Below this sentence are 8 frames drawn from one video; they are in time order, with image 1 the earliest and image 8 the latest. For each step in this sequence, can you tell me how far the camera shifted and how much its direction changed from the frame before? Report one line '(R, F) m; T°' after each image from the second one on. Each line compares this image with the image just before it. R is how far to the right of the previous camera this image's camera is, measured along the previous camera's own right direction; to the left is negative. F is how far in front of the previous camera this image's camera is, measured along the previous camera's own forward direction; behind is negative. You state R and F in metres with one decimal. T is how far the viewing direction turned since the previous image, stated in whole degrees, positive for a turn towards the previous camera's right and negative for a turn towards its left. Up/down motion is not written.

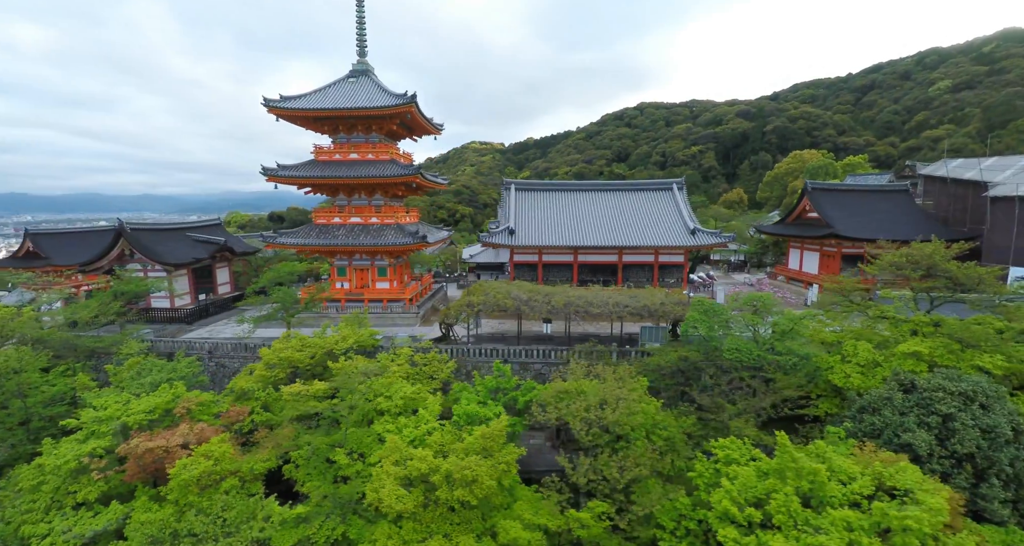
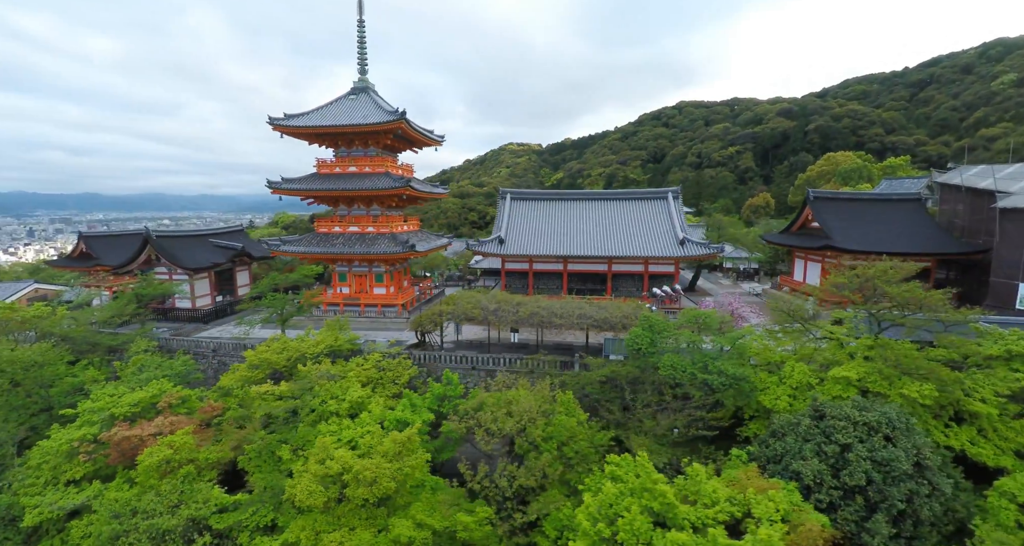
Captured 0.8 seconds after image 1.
(+2.5, -0.5) m; -5°
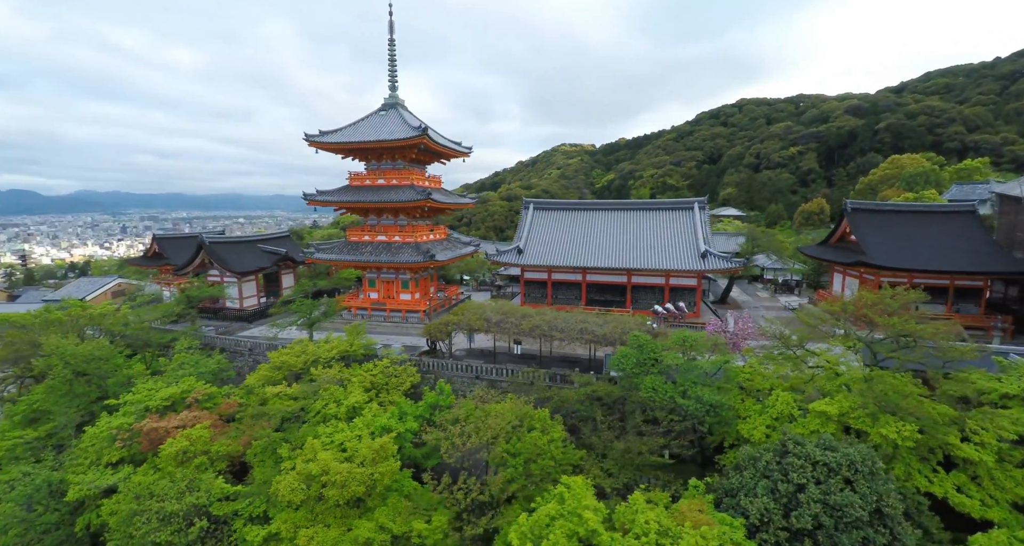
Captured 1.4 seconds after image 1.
(+1.7, -0.3) m; -6°
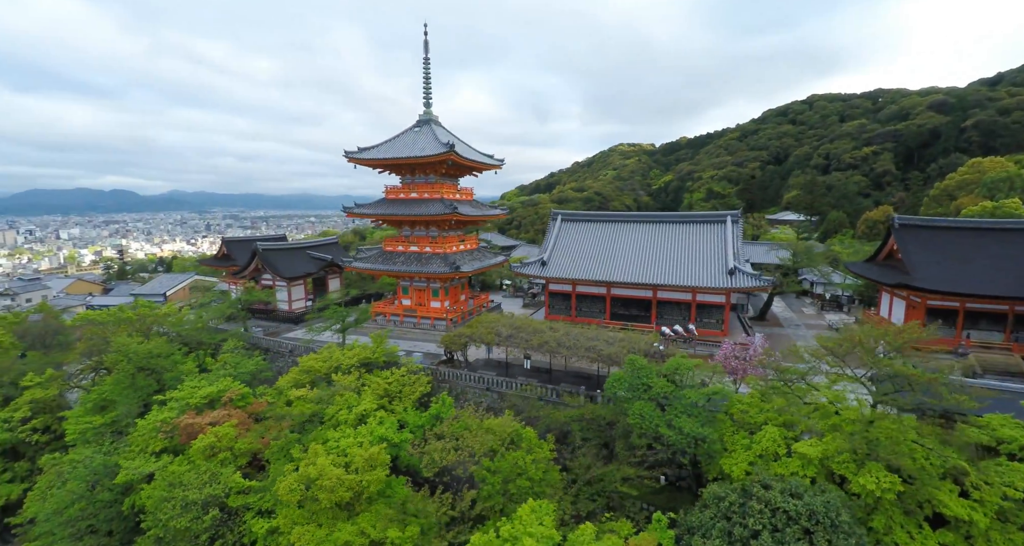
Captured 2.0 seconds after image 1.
(+1.6, -0.3) m; -7°
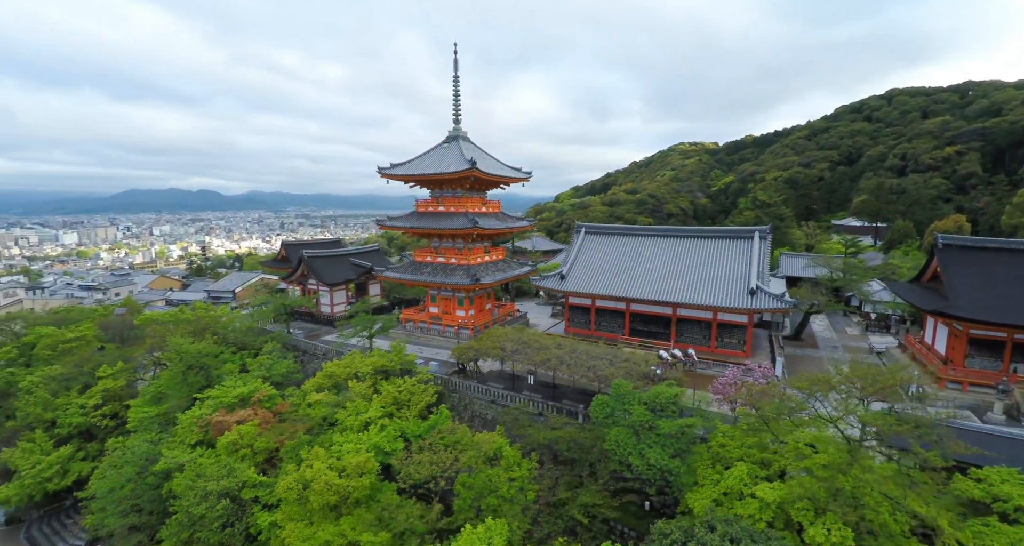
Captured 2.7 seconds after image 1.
(+1.9, -0.4) m; -7°
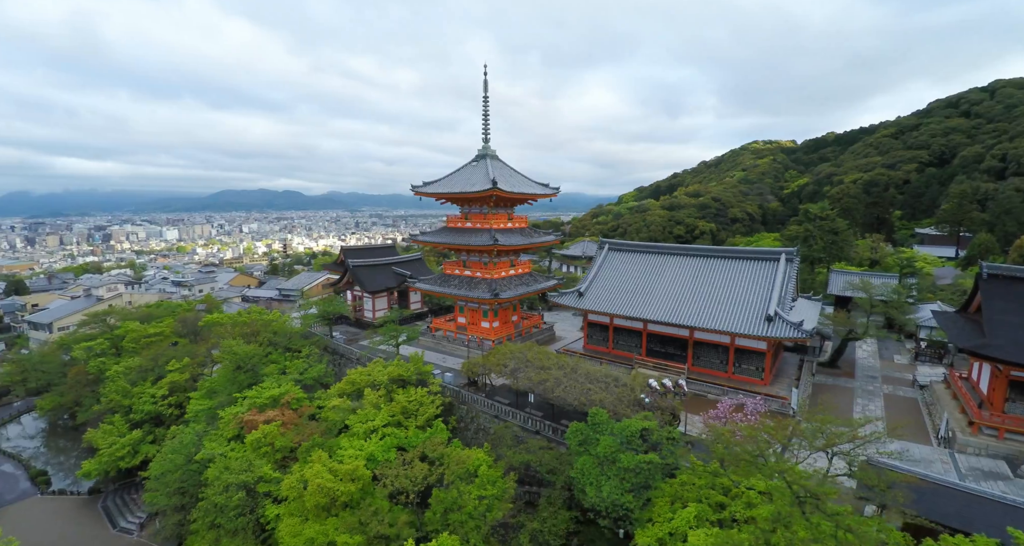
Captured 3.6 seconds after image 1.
(+2.3, -0.5) m; -8°
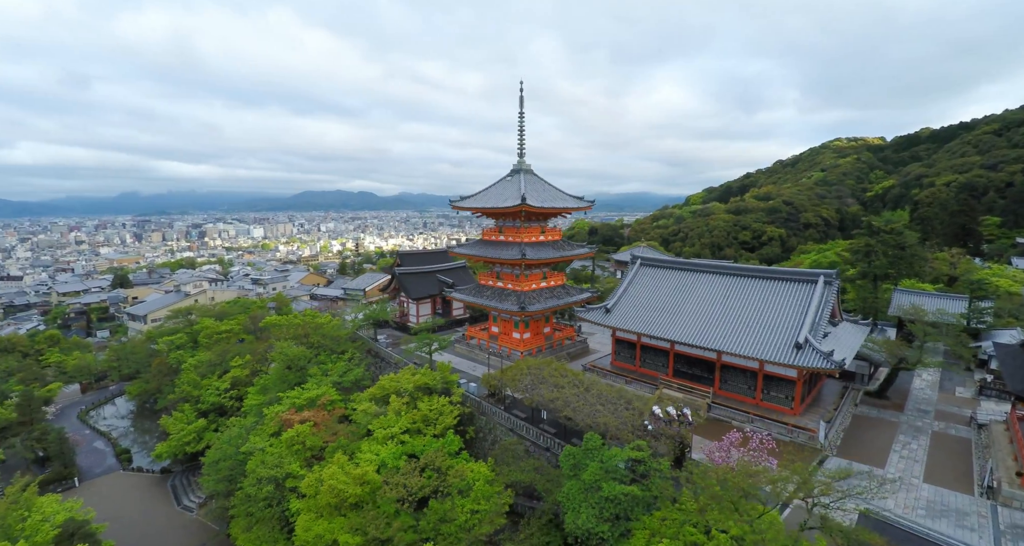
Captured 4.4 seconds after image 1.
(+1.8, -0.4) m; -8°
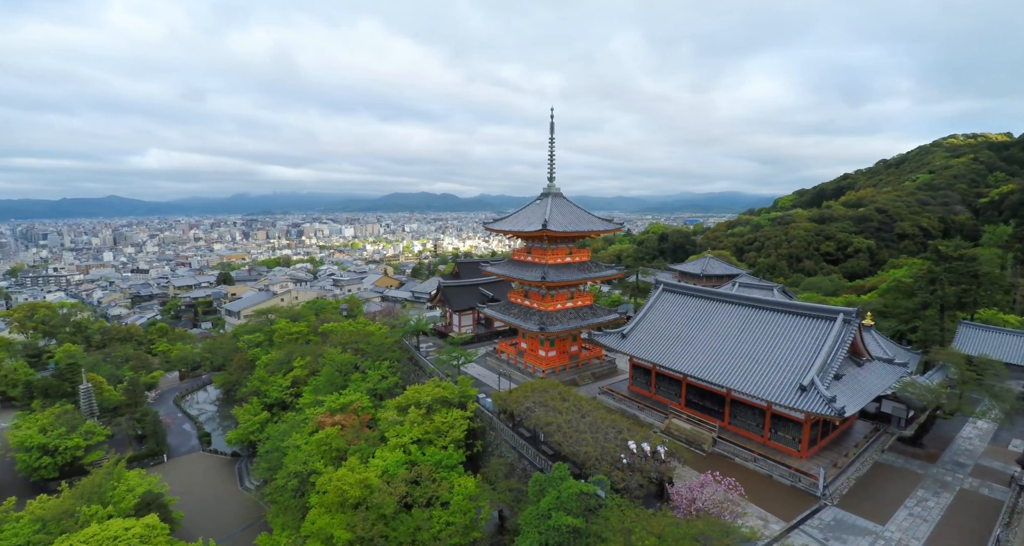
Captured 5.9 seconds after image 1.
(+3.0, -1.1) m; -9°
